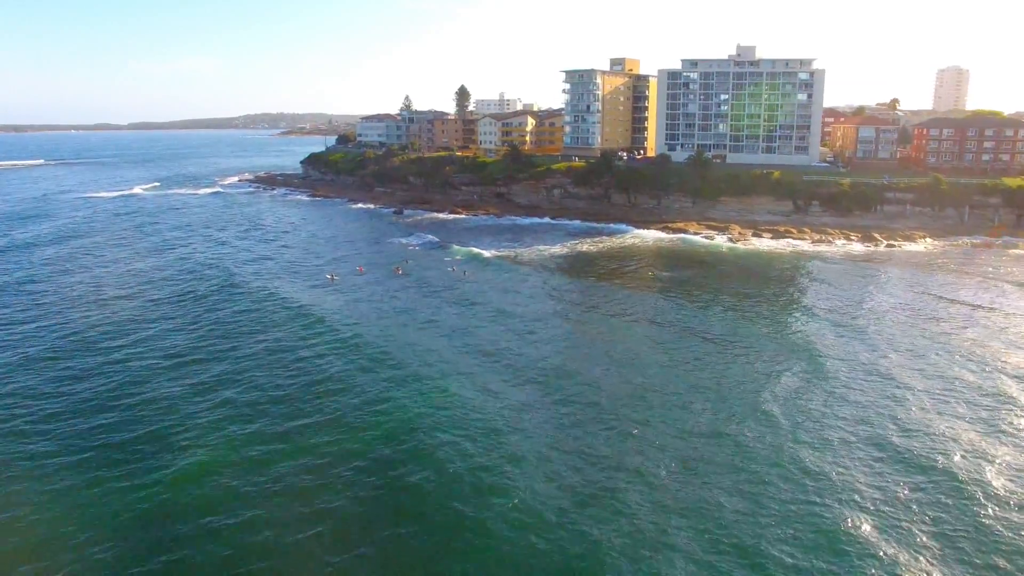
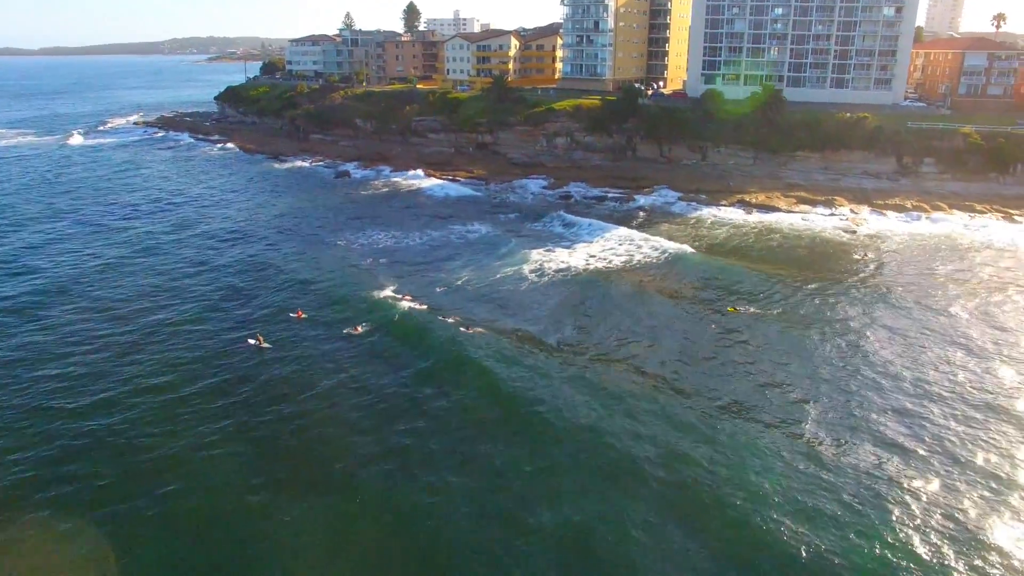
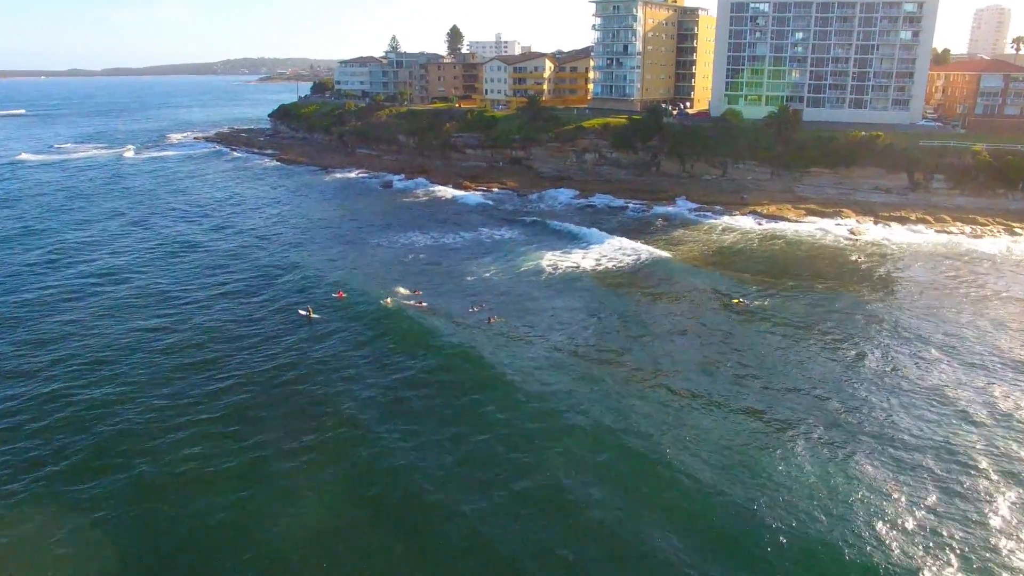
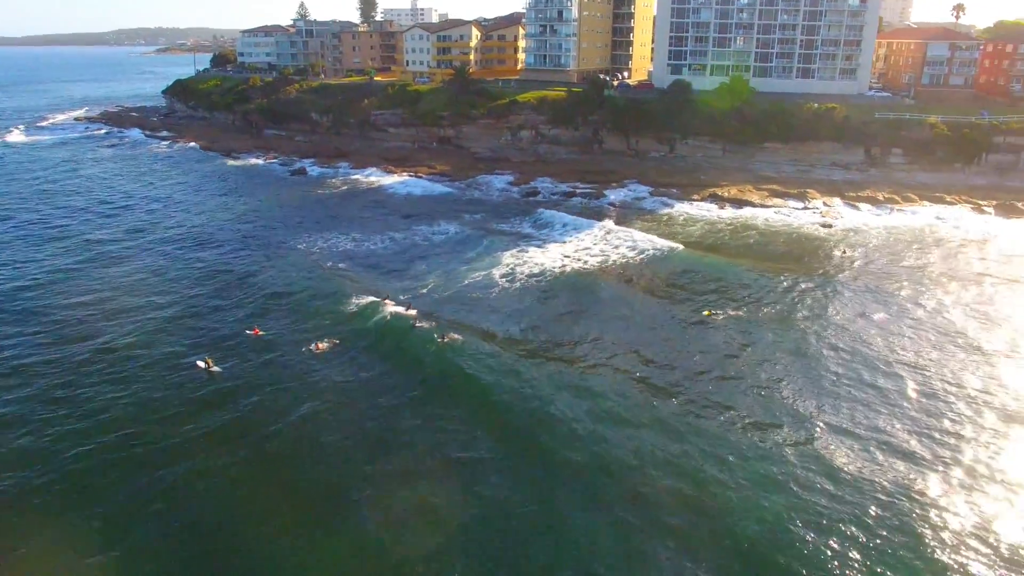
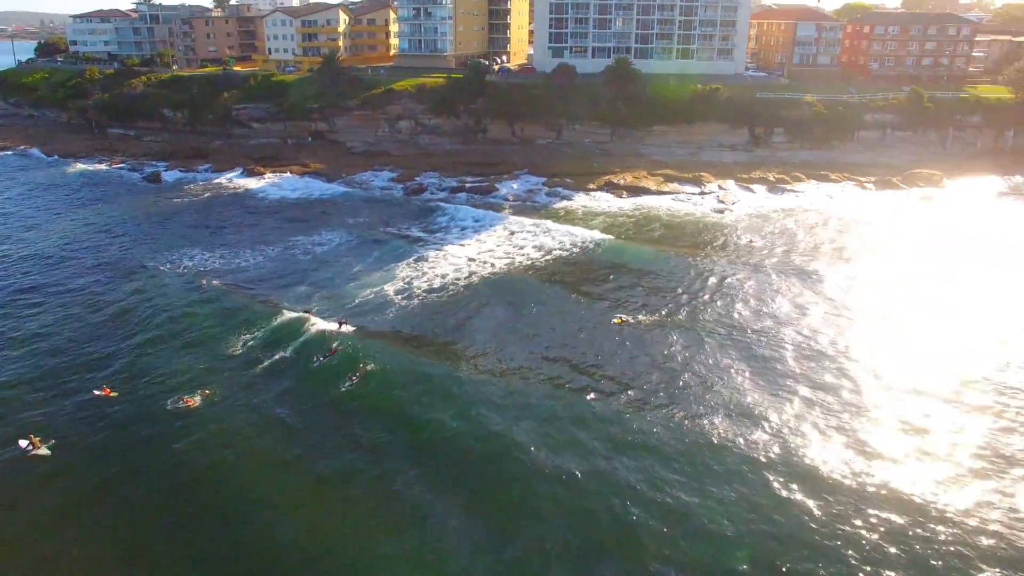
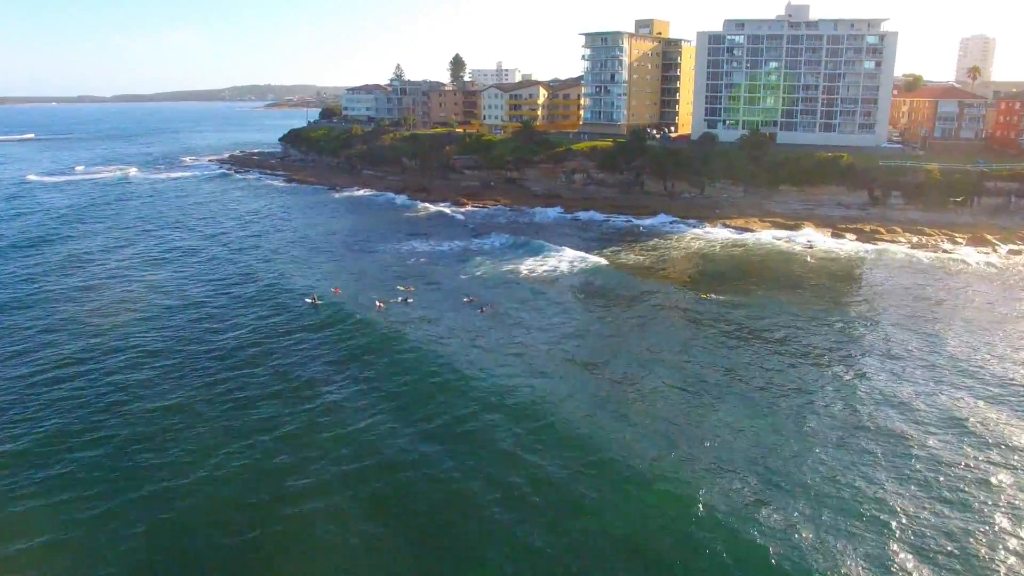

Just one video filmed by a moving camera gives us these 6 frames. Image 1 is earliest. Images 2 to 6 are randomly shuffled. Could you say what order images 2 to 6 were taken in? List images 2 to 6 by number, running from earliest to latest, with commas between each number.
6, 3, 2, 4, 5
